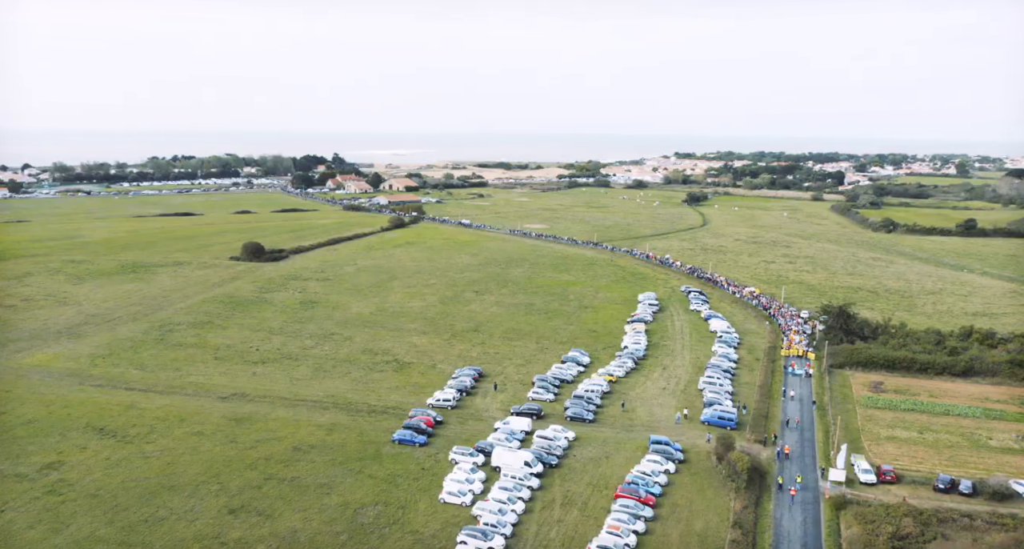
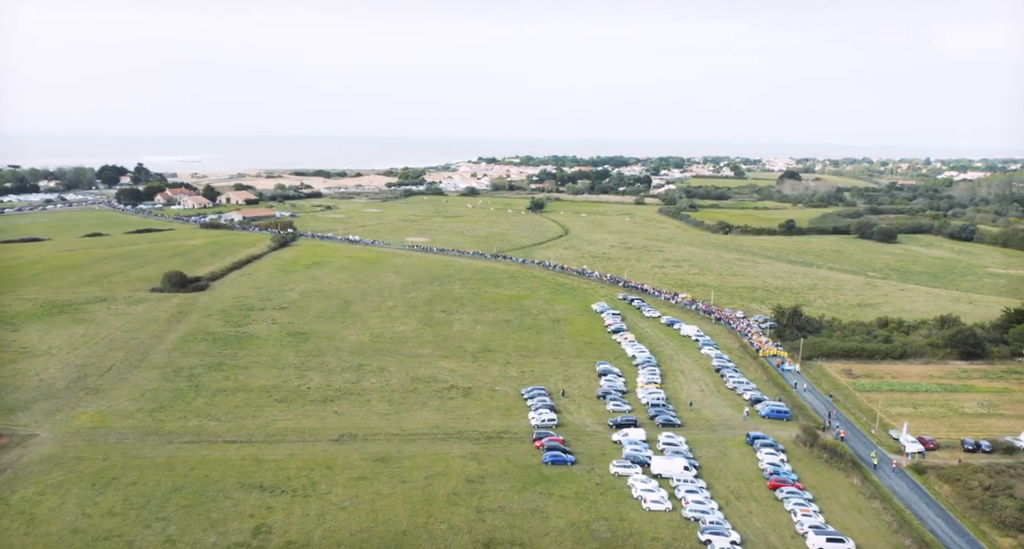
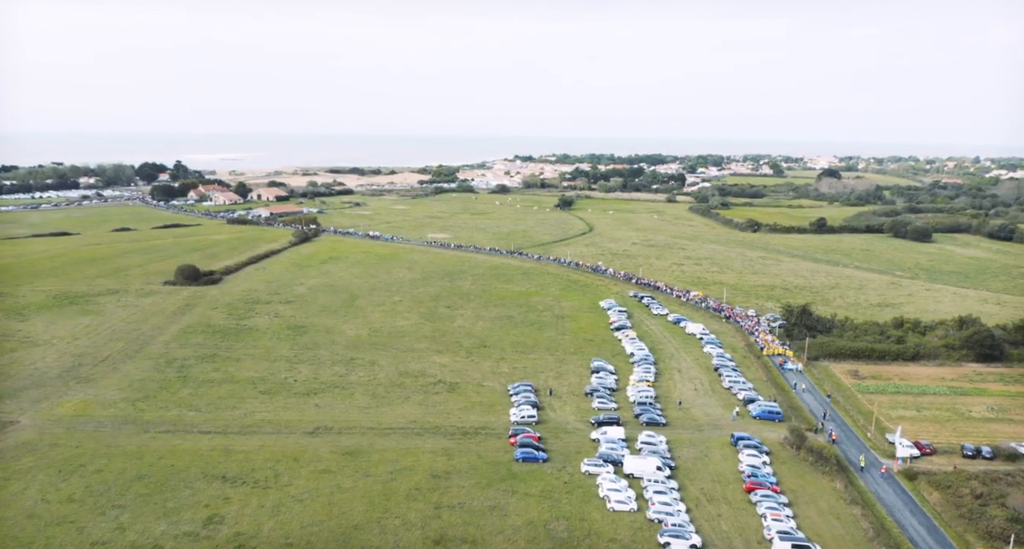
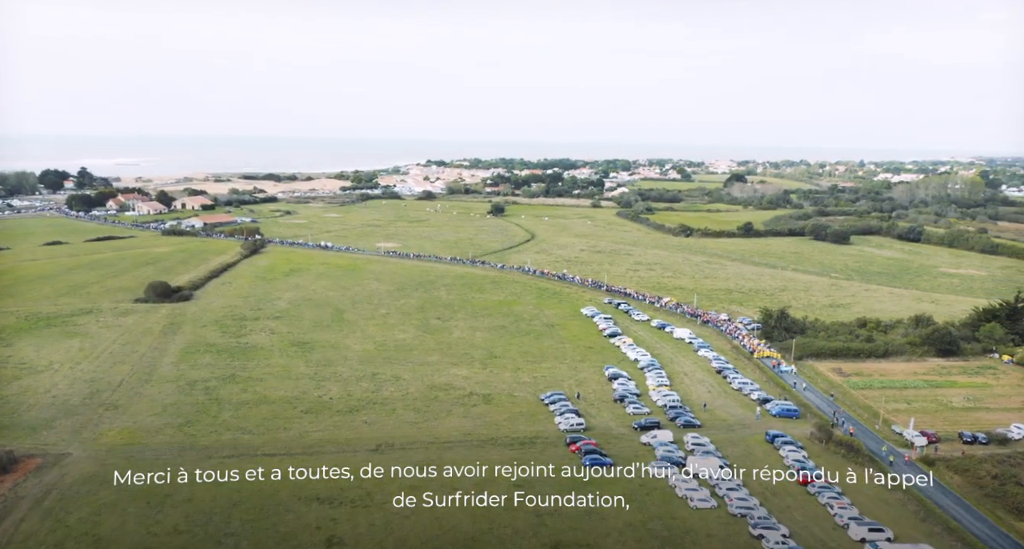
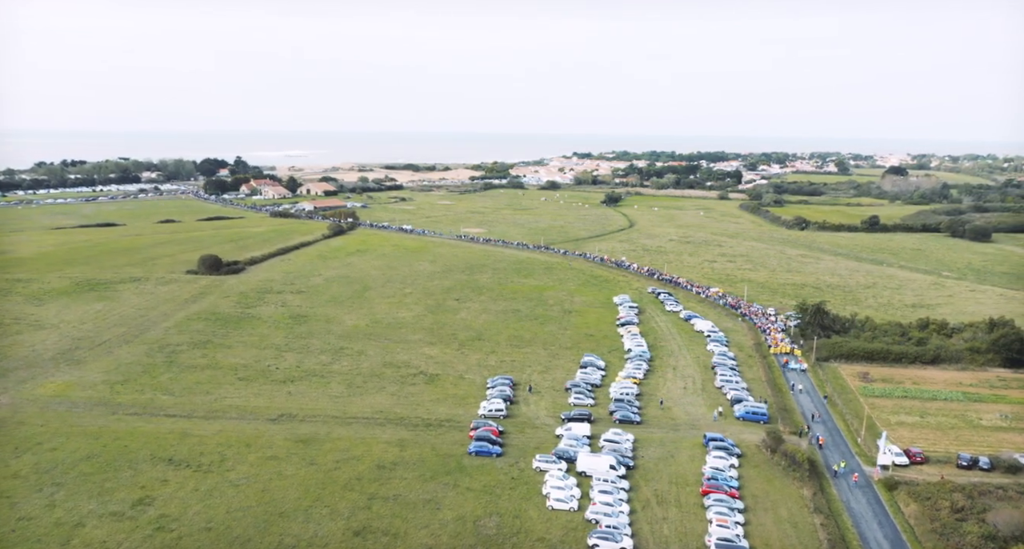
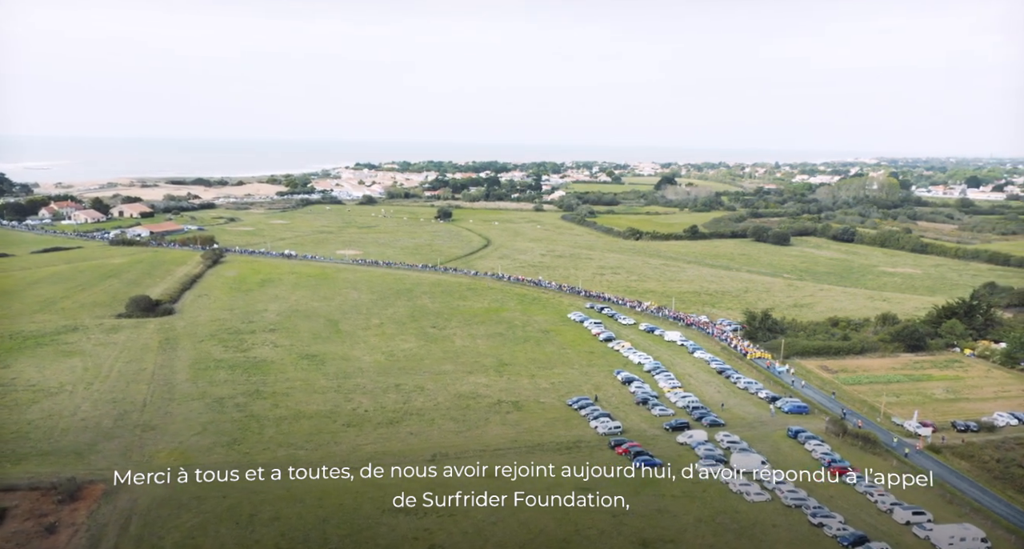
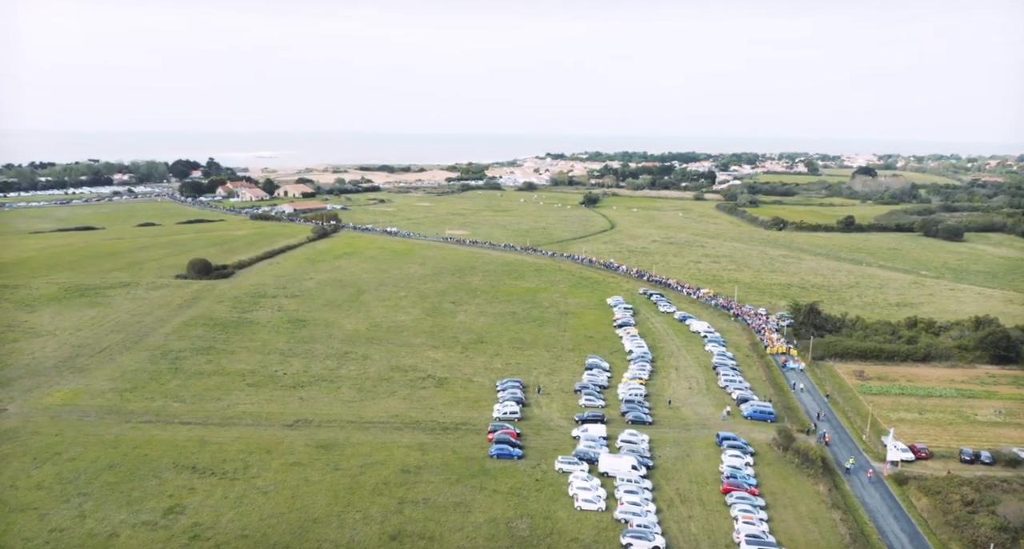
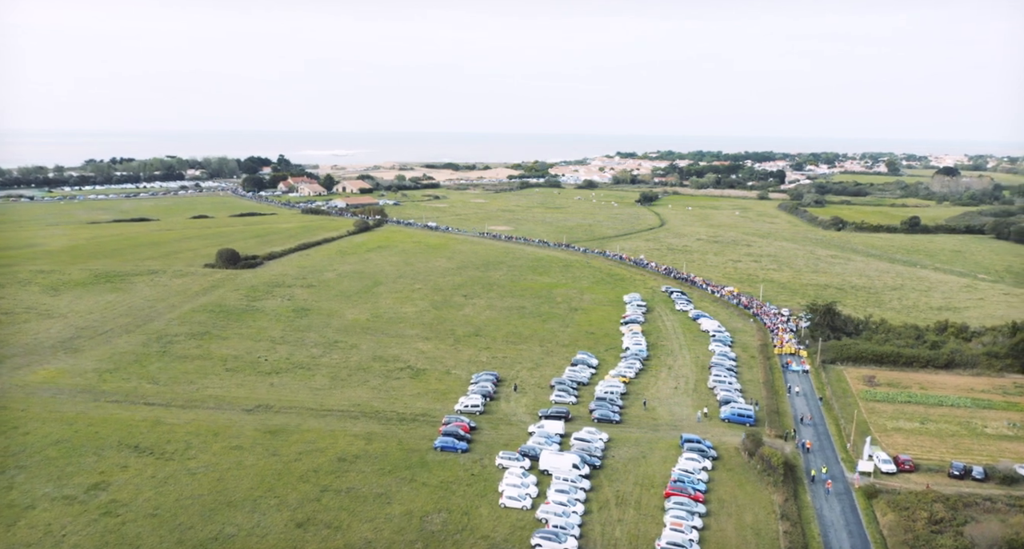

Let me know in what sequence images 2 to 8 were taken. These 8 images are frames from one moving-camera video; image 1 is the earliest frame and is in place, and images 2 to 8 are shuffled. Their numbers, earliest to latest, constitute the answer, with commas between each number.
8, 5, 7, 3, 2, 4, 6
